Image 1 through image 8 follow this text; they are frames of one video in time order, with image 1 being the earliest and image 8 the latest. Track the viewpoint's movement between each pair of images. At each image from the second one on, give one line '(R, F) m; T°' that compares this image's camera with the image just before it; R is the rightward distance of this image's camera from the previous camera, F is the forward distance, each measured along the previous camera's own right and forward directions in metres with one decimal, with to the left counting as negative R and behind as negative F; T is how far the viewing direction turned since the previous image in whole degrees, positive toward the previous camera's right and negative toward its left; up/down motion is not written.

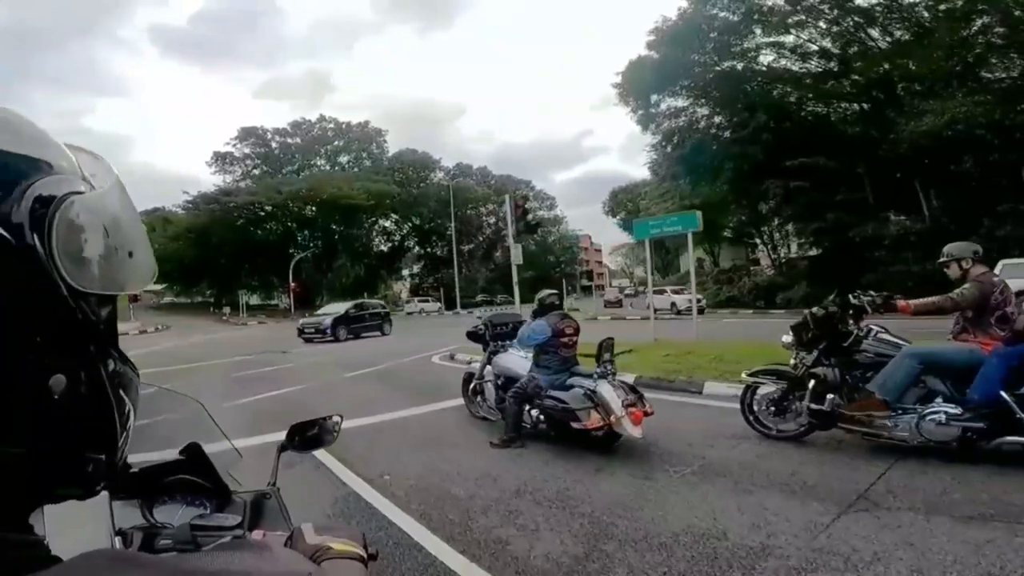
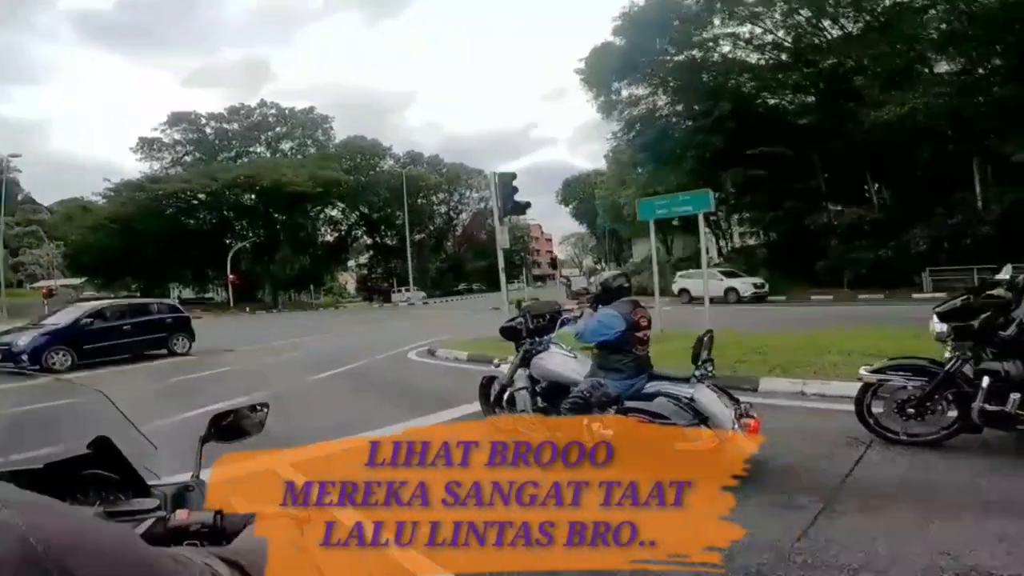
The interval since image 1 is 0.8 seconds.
(-0.9, +1.1) m; +5°
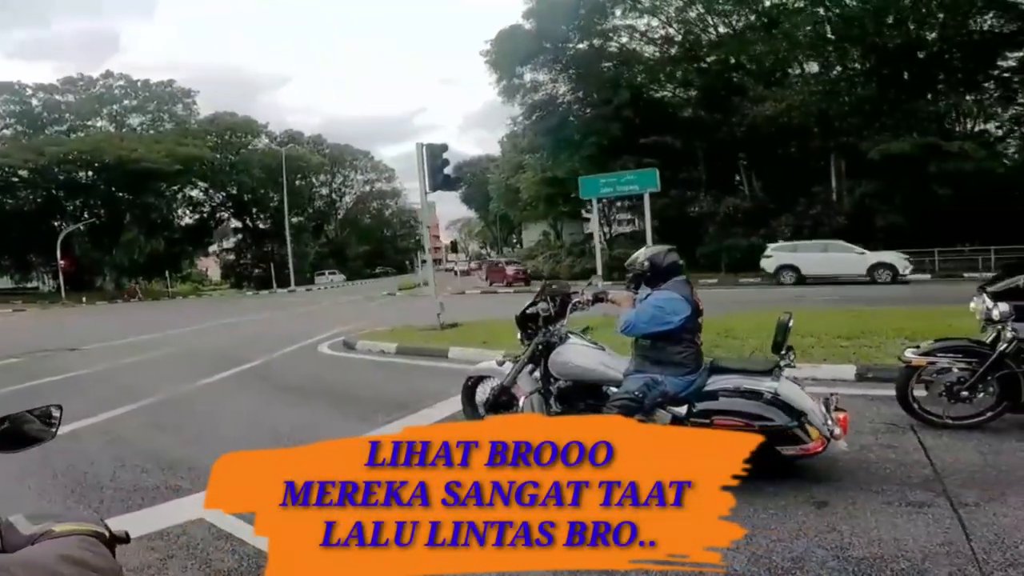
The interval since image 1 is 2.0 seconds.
(-1.1, +0.7) m; +11°
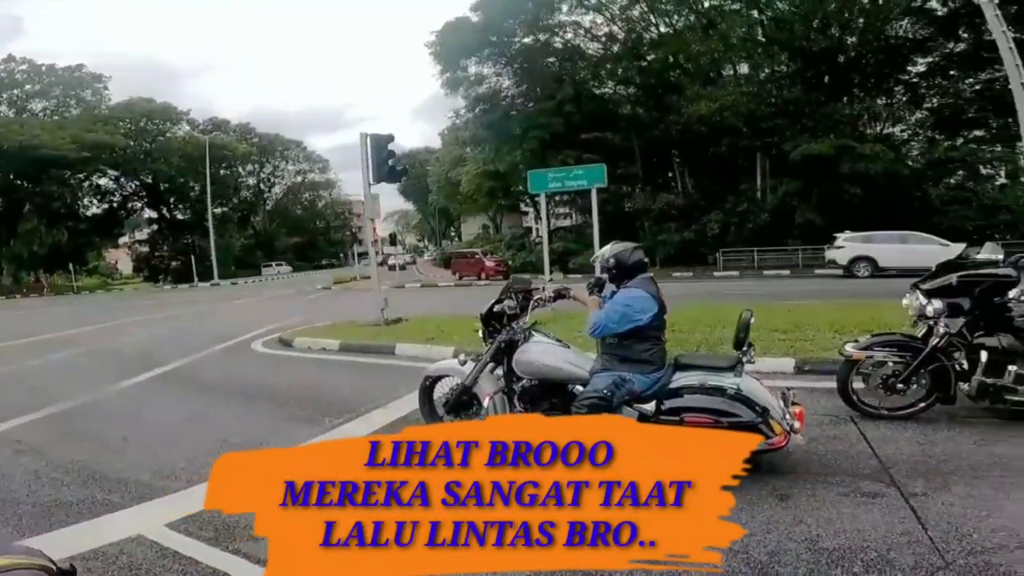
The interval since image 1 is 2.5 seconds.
(-0.2, +0.1) m; +6°
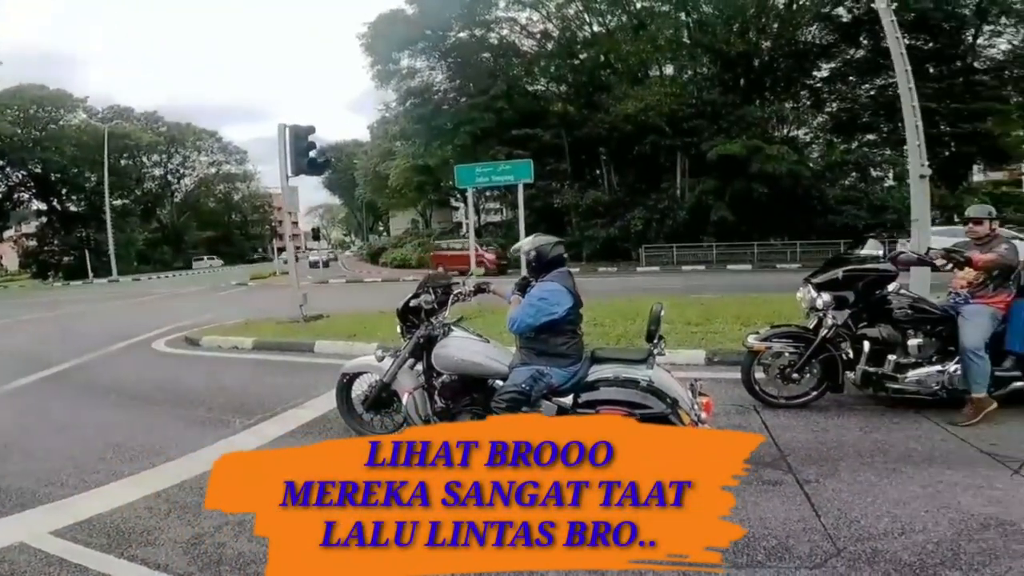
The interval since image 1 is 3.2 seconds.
(+0.1, 0.0) m; +6°
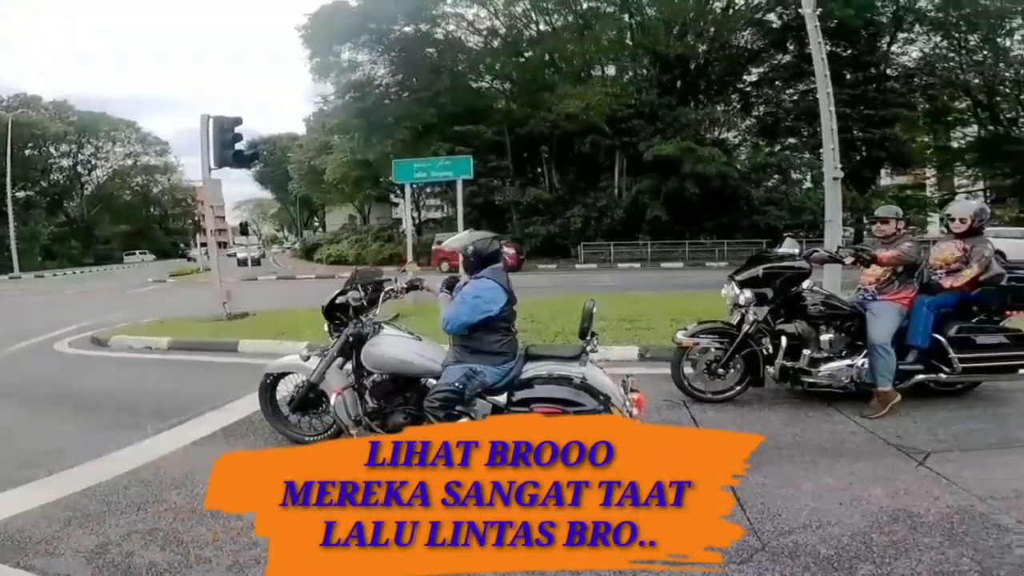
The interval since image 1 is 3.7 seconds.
(+0.1, 0.0) m; +5°
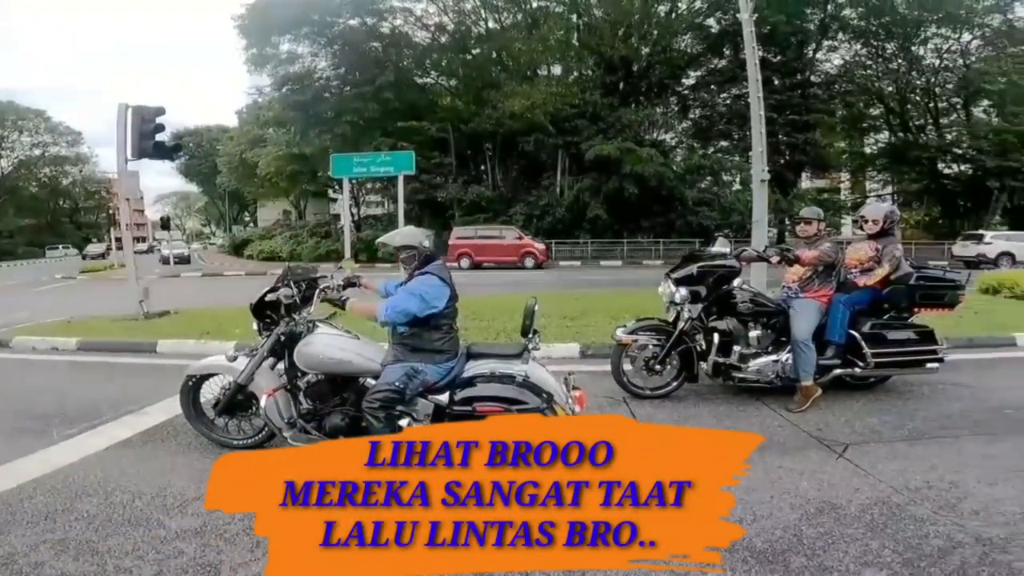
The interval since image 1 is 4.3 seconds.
(+0.1, 0.0) m; +5°
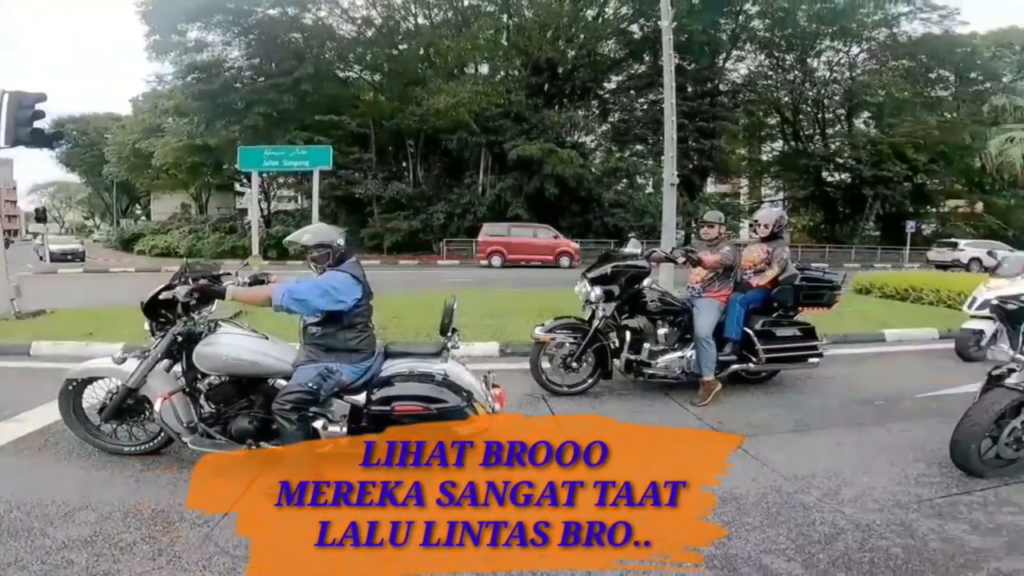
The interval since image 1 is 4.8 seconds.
(+0.1, 0.0) m; +6°
